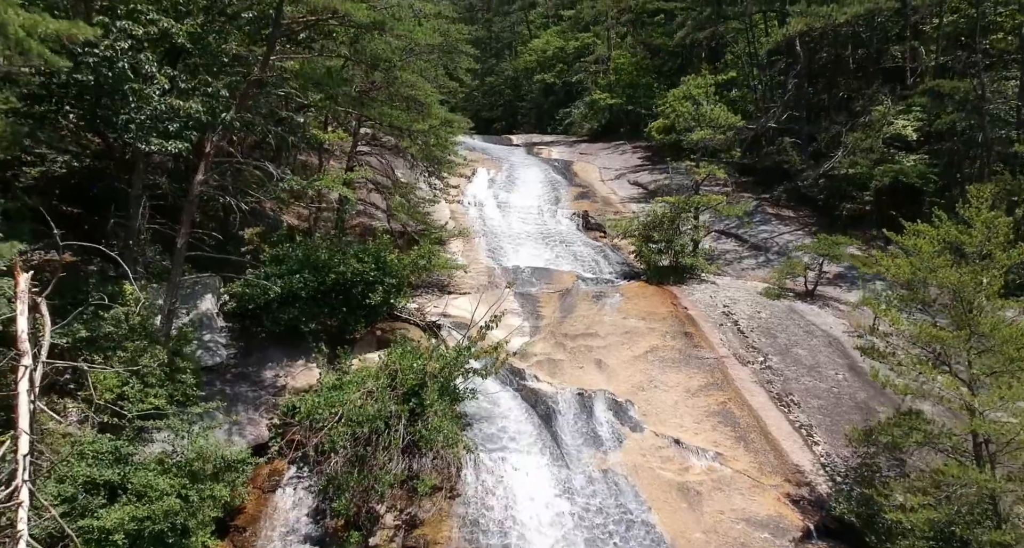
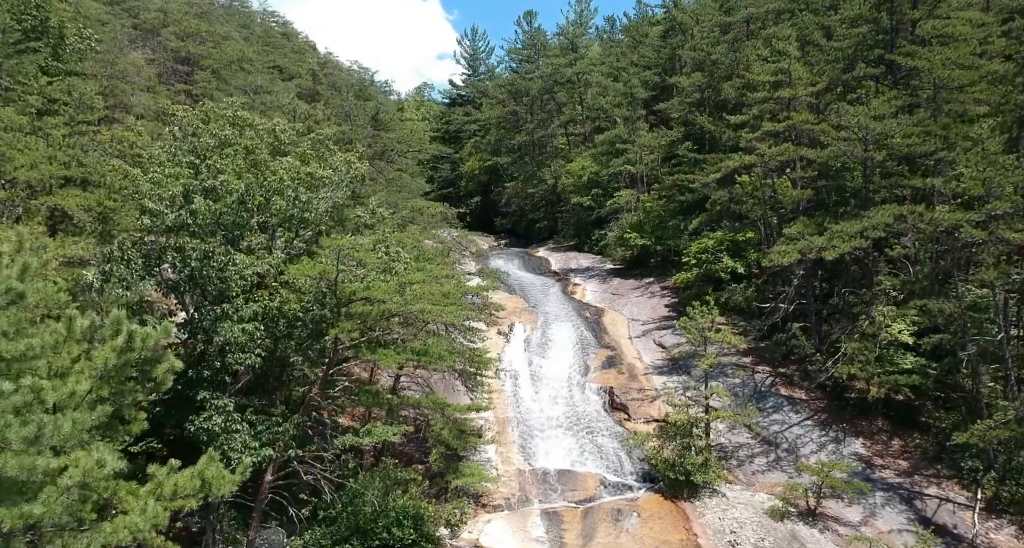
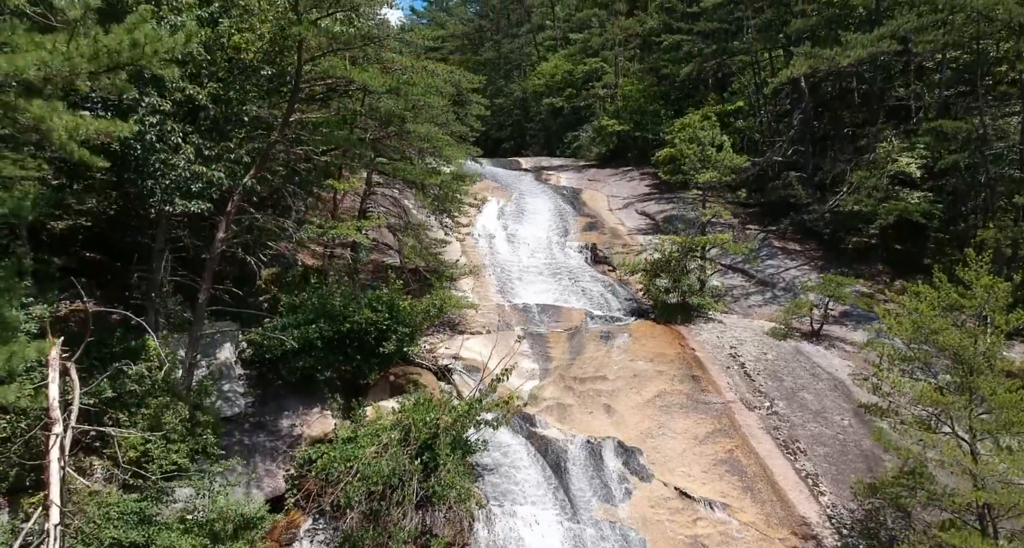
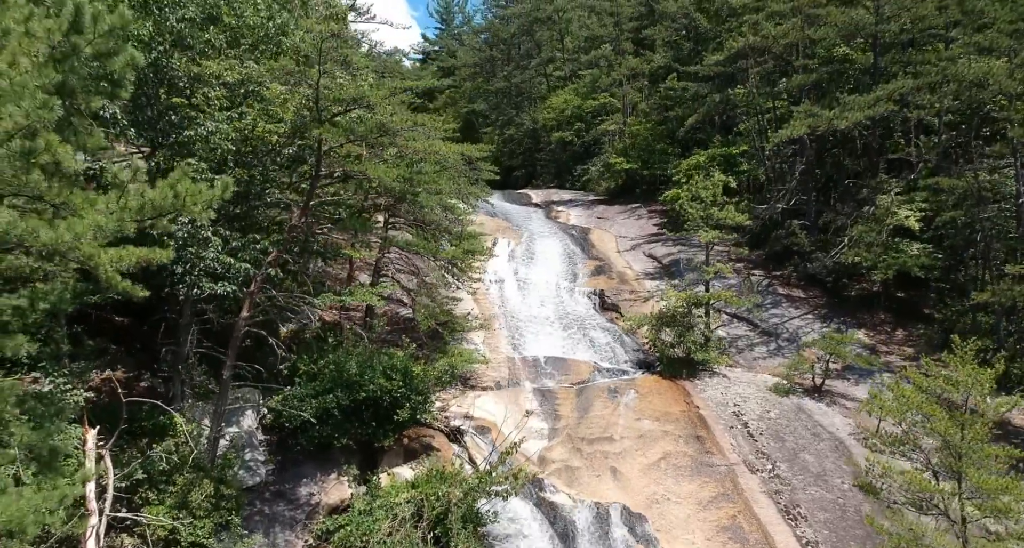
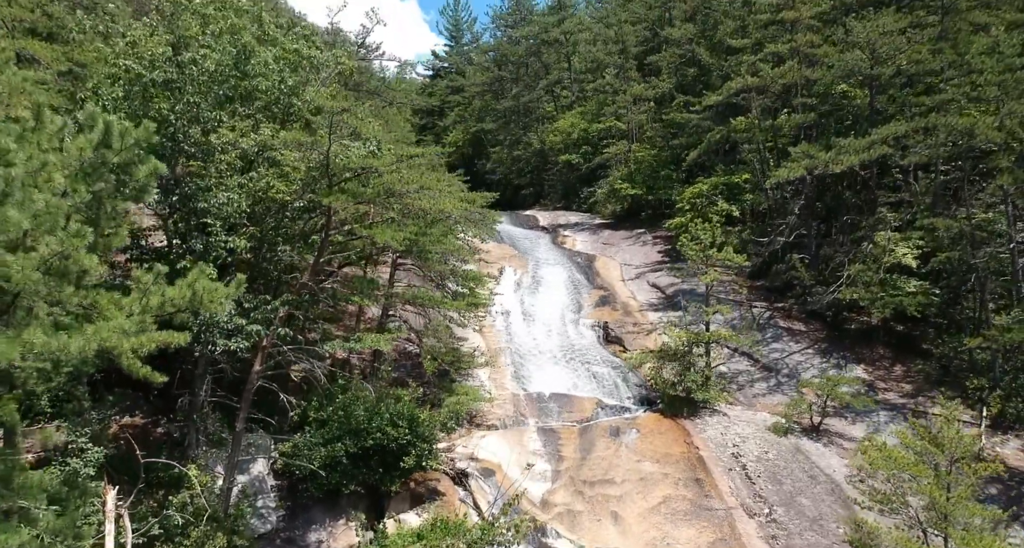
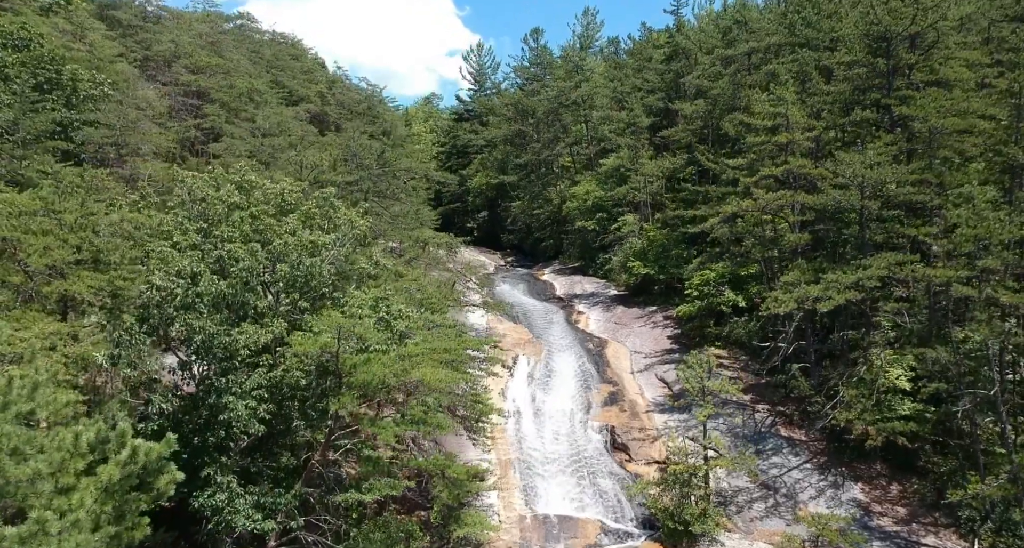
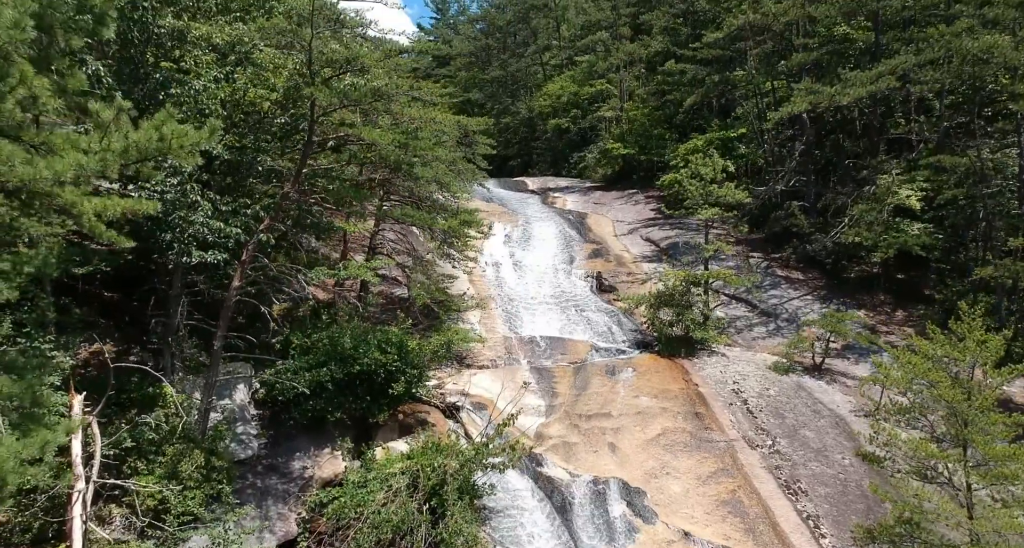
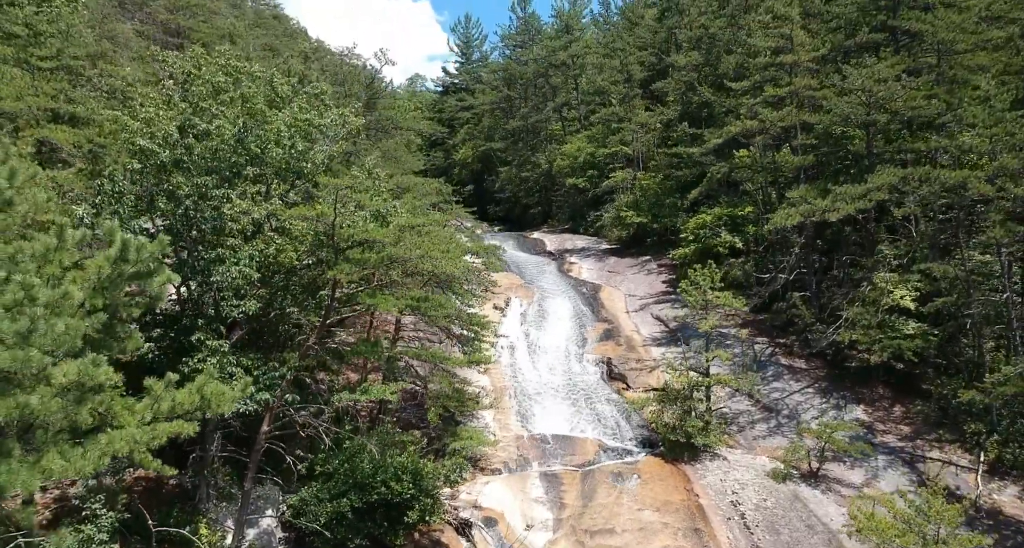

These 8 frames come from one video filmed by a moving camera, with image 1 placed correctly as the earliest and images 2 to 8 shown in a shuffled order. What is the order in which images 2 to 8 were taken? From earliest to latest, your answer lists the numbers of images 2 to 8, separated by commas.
3, 7, 4, 5, 8, 2, 6
